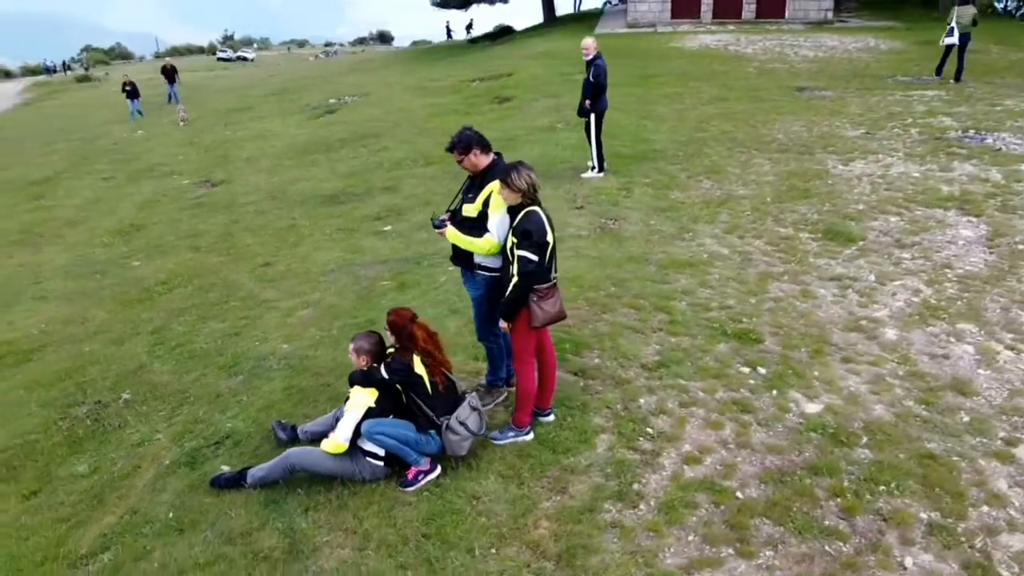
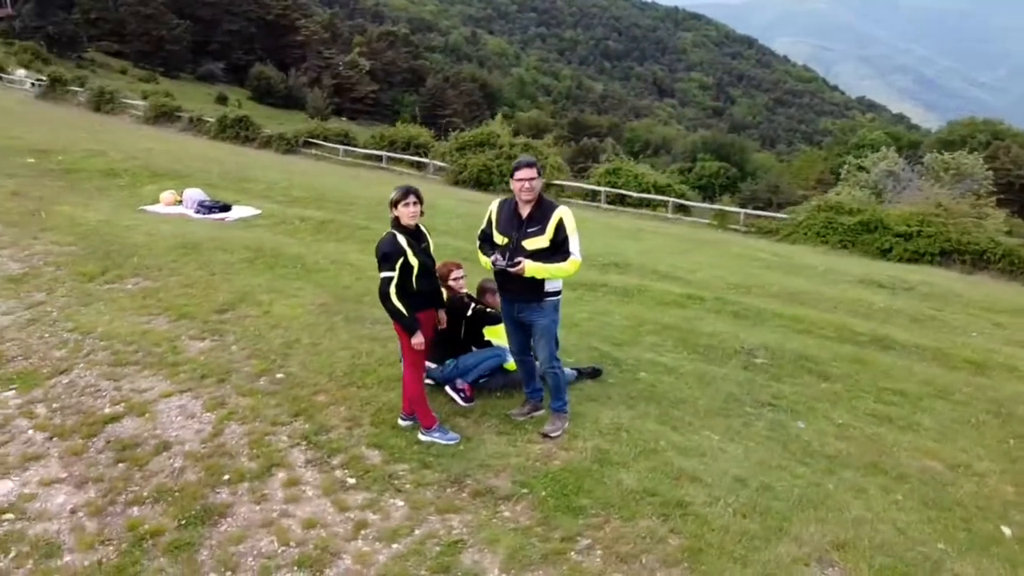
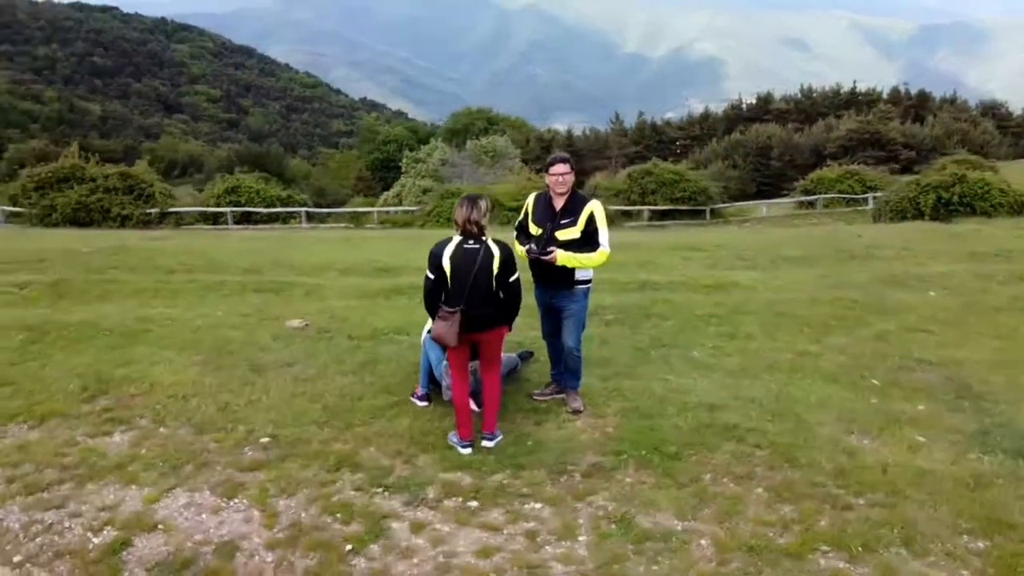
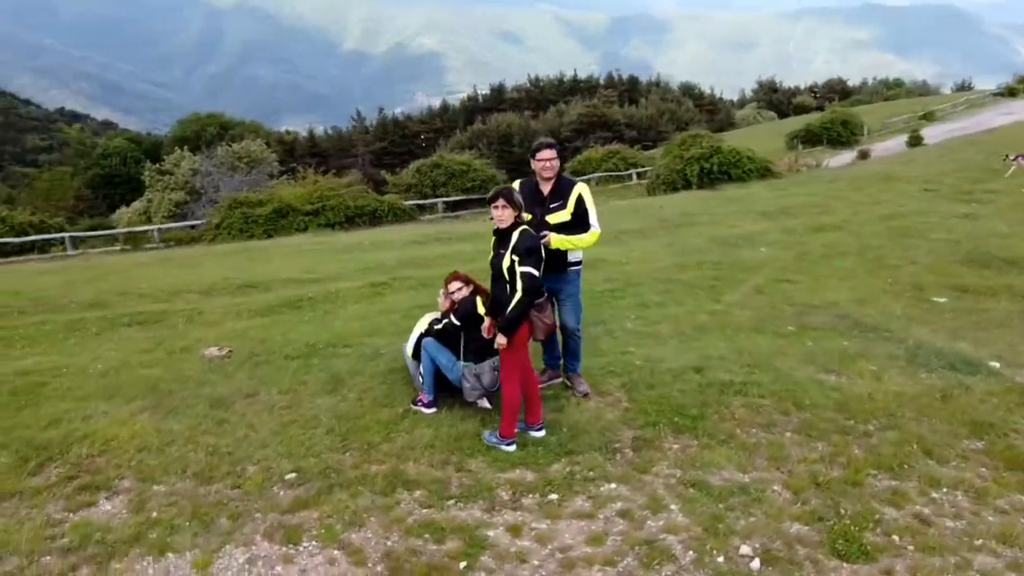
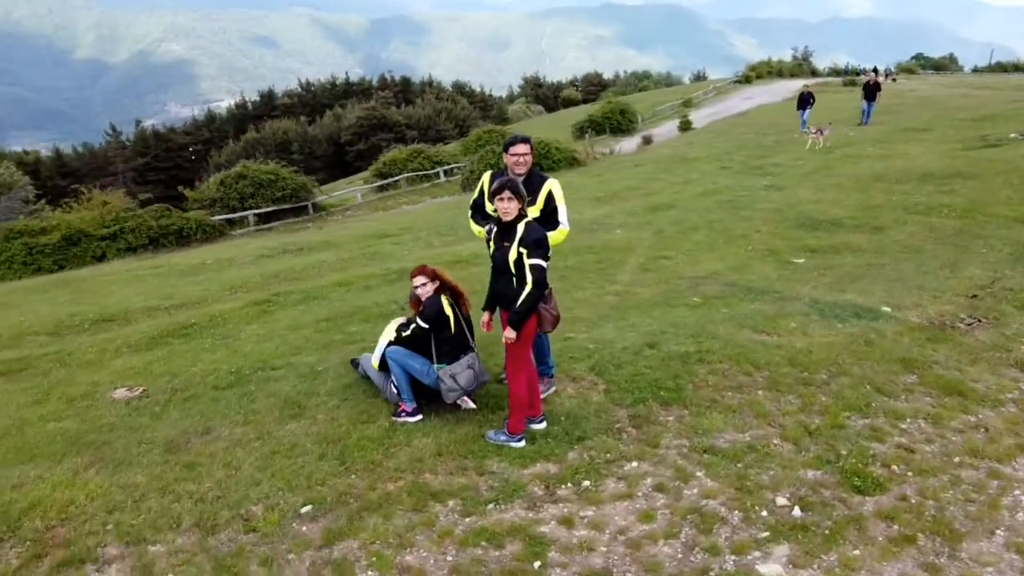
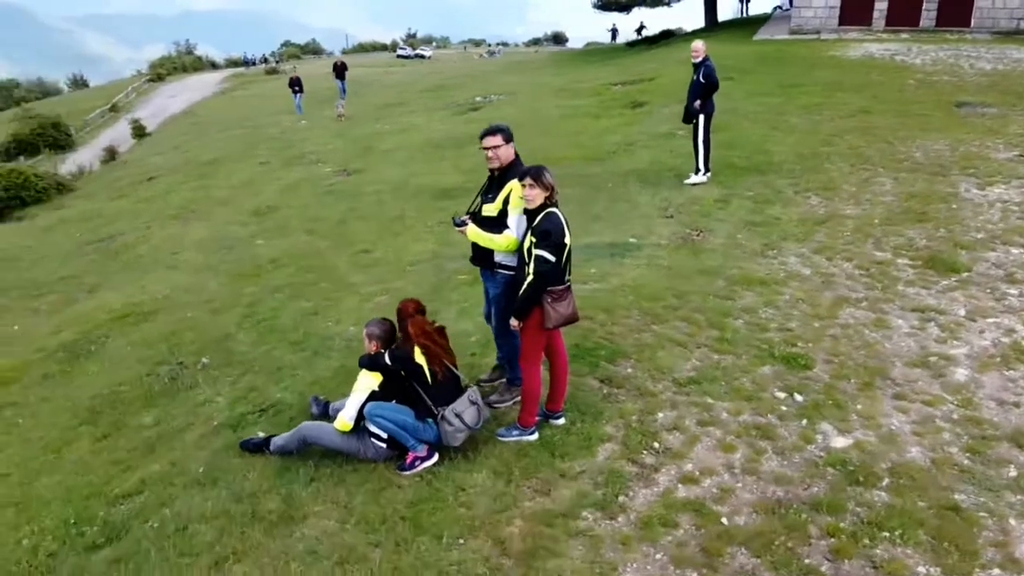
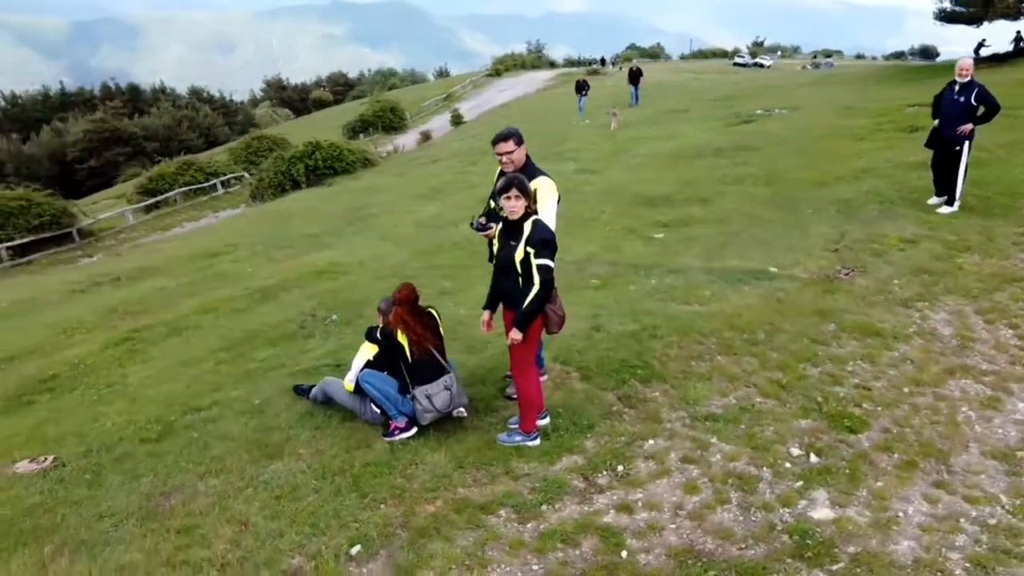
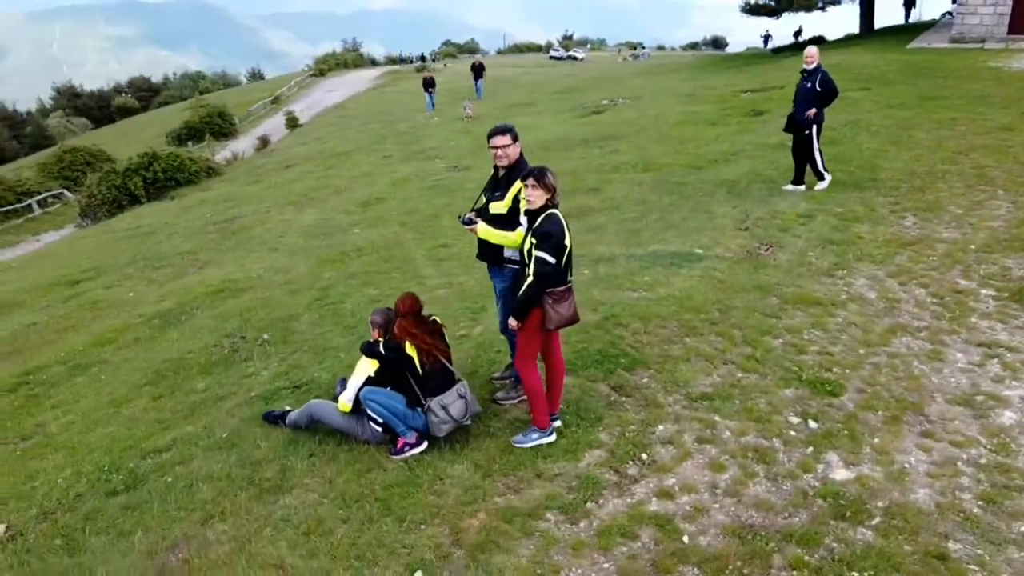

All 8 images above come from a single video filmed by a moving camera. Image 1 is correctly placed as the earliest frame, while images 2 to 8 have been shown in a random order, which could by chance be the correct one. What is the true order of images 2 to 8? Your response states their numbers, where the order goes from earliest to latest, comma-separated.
6, 8, 7, 5, 4, 3, 2
